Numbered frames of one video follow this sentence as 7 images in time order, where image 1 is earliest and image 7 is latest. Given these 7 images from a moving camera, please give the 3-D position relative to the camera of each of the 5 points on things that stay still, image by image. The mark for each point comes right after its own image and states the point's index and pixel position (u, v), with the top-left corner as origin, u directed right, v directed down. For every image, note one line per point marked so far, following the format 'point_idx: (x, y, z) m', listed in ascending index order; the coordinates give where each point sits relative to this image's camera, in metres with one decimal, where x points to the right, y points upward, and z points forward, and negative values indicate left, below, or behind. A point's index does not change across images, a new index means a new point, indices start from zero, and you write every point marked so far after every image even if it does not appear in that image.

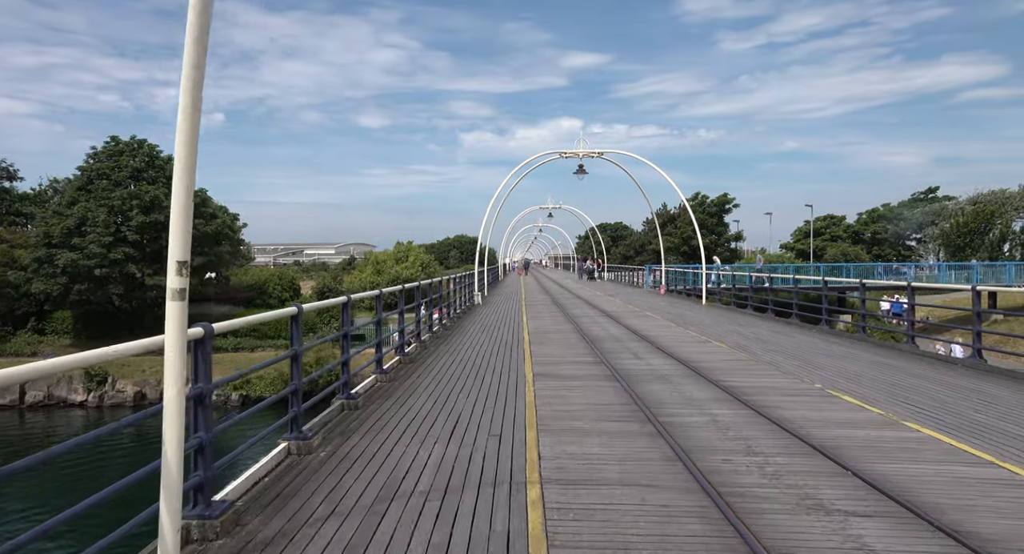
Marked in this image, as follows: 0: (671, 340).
0: (+3.2, -1.3, +11.7) m
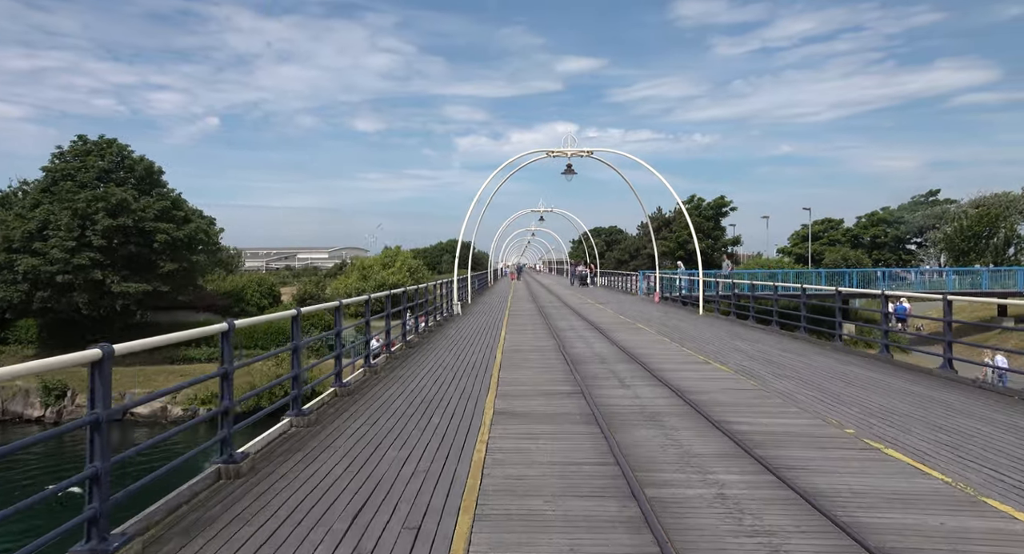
0: (+2.7, -1.5, +10.1) m
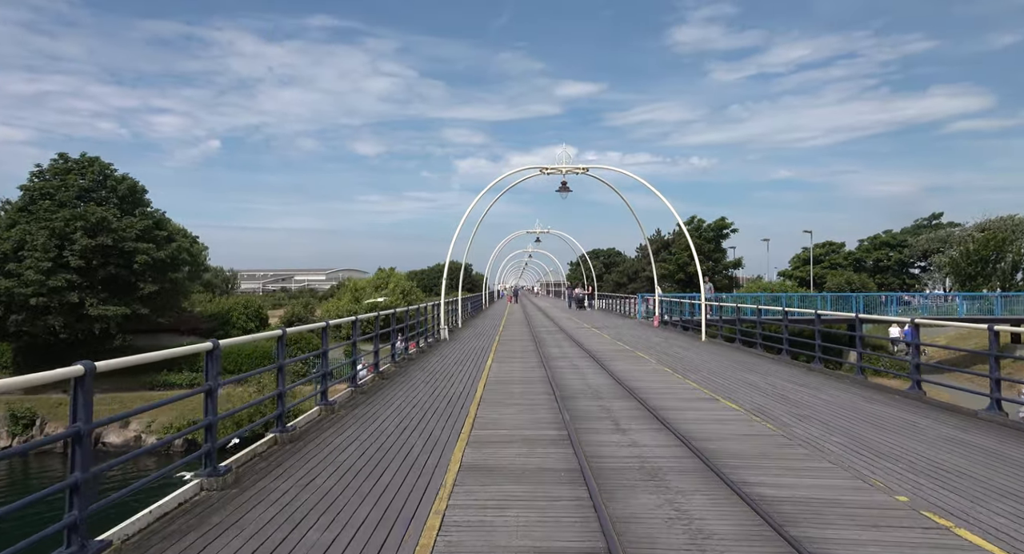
0: (+2.4, -1.9, +8.9) m
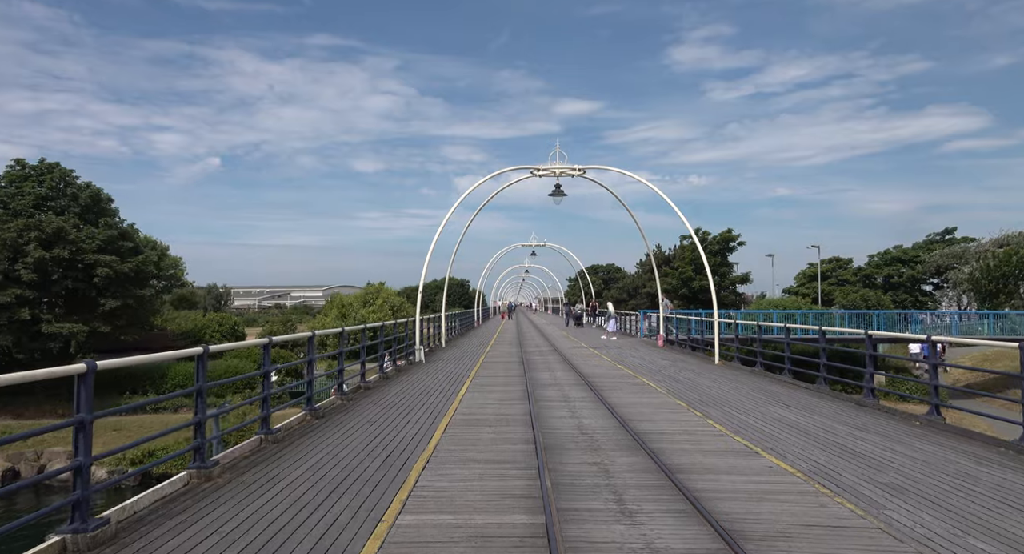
0: (+2.0, -2.0, +6.5) m
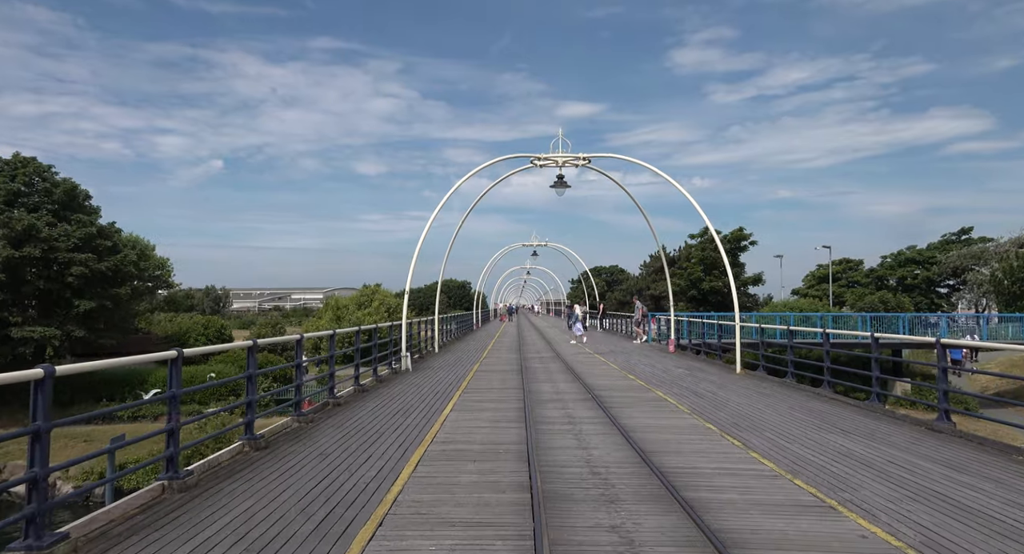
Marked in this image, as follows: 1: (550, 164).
0: (+1.9, -1.9, +4.8) m
1: (+1.3, +3.7, +19.2) m
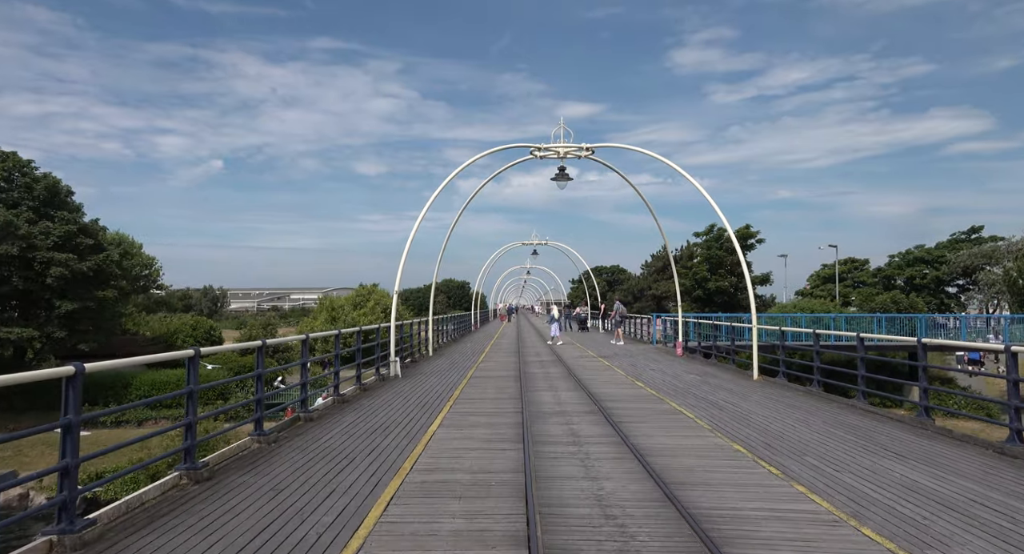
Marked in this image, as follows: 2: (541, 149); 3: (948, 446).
0: (+1.8, -1.8, +3.6) m
1: (+1.2, +3.8, +18.1) m
2: (+0.9, +3.9, +18.0) m
3: (+5.3, -2.0, +7.2) m
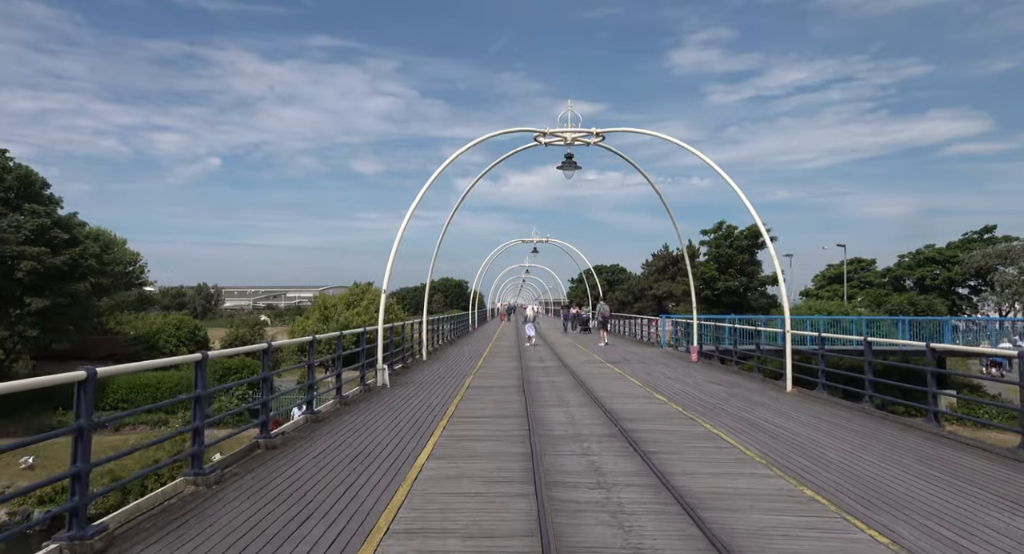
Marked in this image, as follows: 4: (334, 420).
0: (+1.9, -1.8, +2.1) m
1: (+1.3, +3.8, +16.6) m
2: (+1.0, +3.9, +16.4) m
3: (+5.4, -2.0, +5.7) m
4: (-2.9, -2.3, +9.4) m
